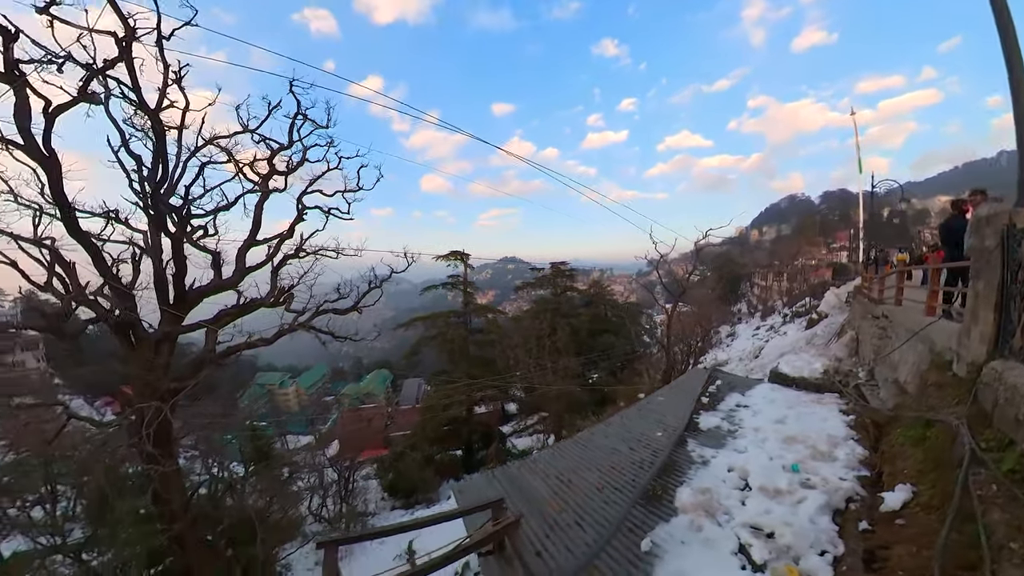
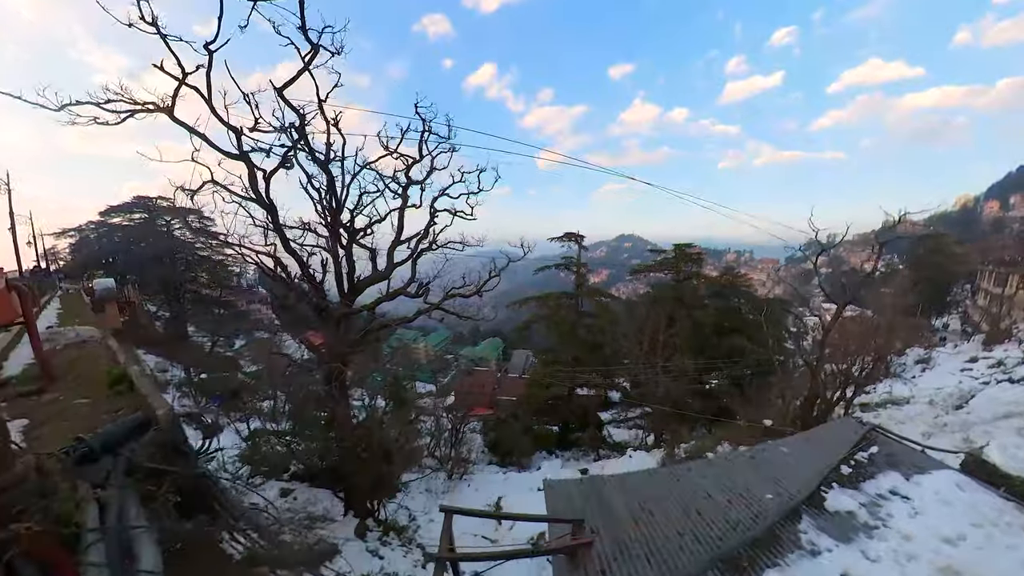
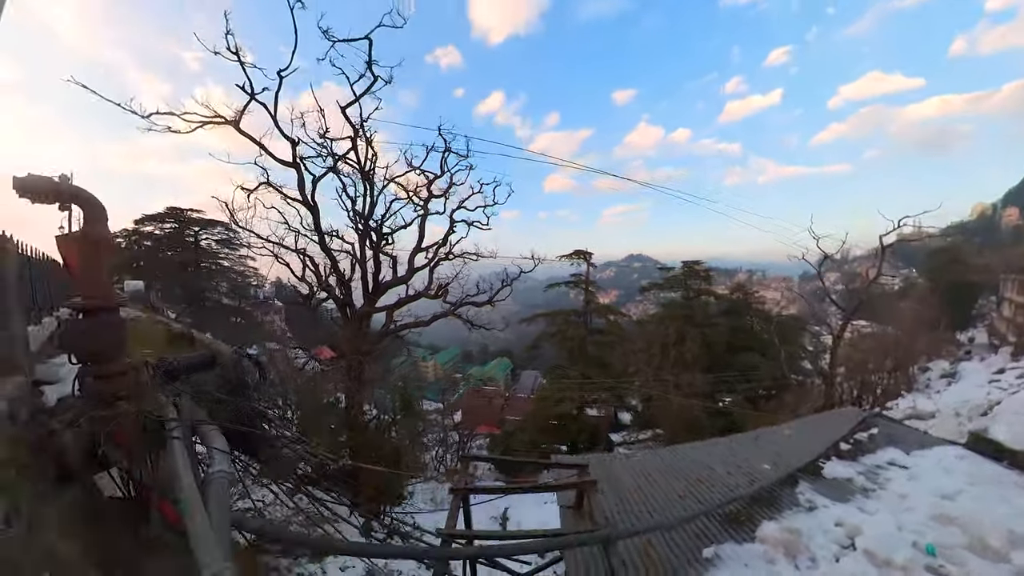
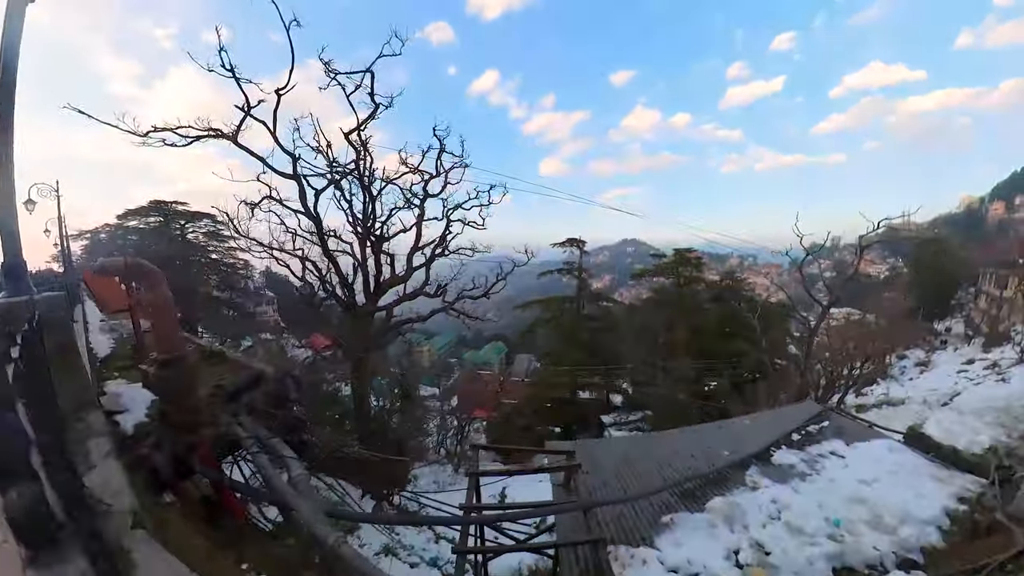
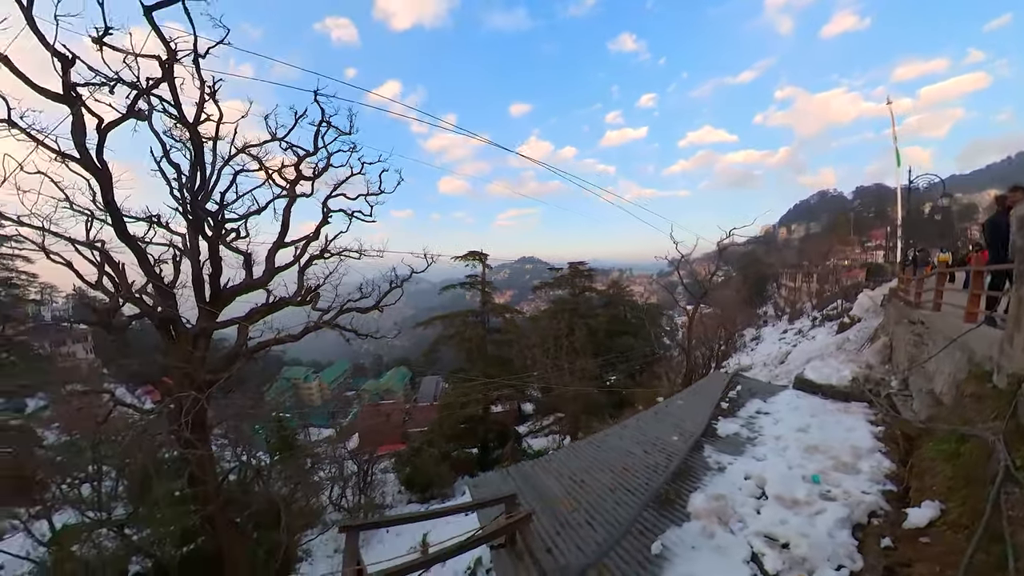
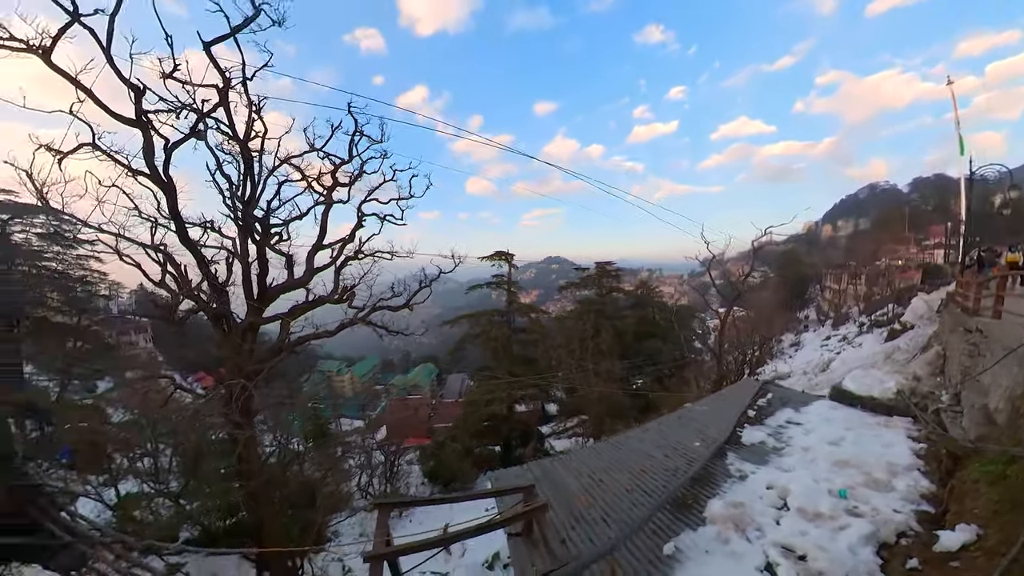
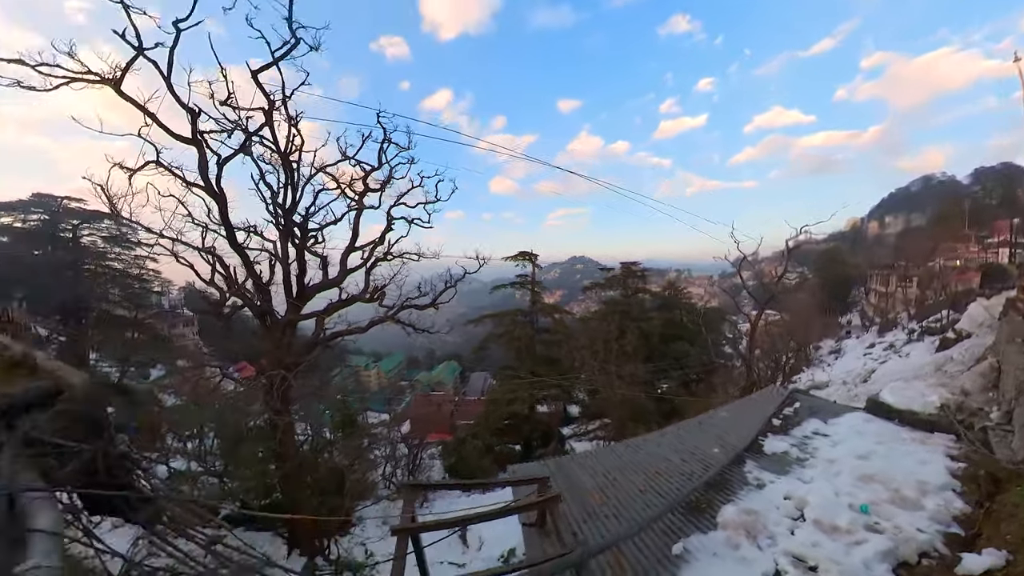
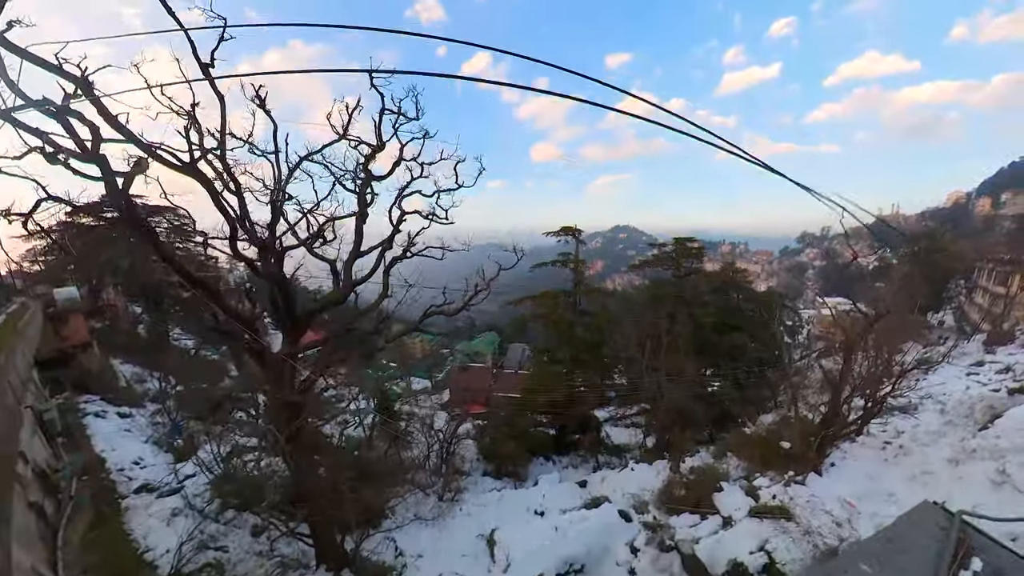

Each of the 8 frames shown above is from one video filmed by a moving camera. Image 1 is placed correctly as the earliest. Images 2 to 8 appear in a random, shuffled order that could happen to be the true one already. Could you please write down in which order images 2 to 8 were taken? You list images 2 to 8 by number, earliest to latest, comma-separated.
5, 6, 7, 3, 4, 2, 8
